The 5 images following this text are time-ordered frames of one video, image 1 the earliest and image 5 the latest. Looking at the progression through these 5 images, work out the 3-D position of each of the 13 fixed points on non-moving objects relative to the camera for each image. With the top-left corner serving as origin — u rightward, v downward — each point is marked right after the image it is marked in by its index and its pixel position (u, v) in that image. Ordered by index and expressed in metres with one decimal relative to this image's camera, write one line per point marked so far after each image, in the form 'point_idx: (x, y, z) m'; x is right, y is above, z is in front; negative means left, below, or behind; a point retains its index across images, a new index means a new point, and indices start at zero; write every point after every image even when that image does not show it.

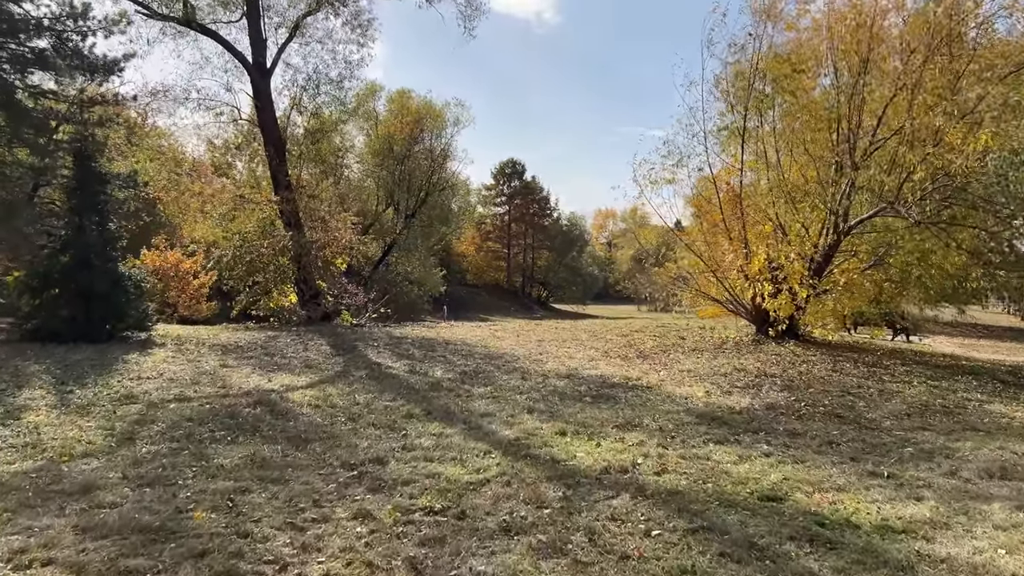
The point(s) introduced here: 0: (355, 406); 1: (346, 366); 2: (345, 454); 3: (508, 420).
0: (-1.1, -0.9, +5.6) m
1: (-1.6, -0.8, +7.5) m
2: (-0.9, -0.9, +4.2) m
3: (0.0, -0.9, +5.1) m
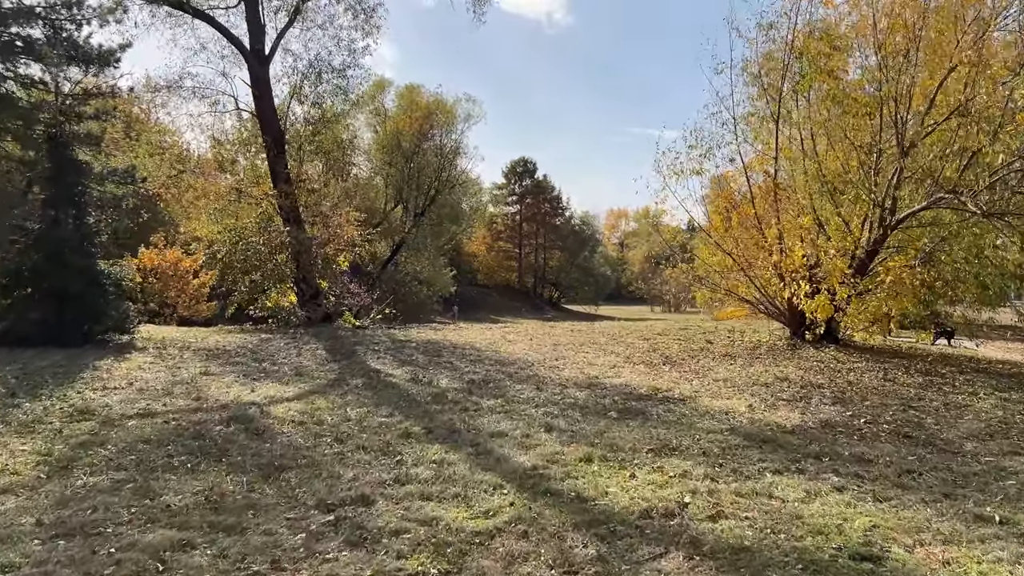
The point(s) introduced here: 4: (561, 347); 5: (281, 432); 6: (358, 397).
0: (-1.0, -0.9, +4.8) m
1: (-1.5, -0.8, +6.8) m
2: (-0.8, -0.9, +3.4) m
3: (+0.1, -0.9, +4.4) m
4: (+0.6, -0.7, +8.9) m
5: (-1.4, -0.9, +4.6) m
6: (-1.2, -0.8, +5.8) m
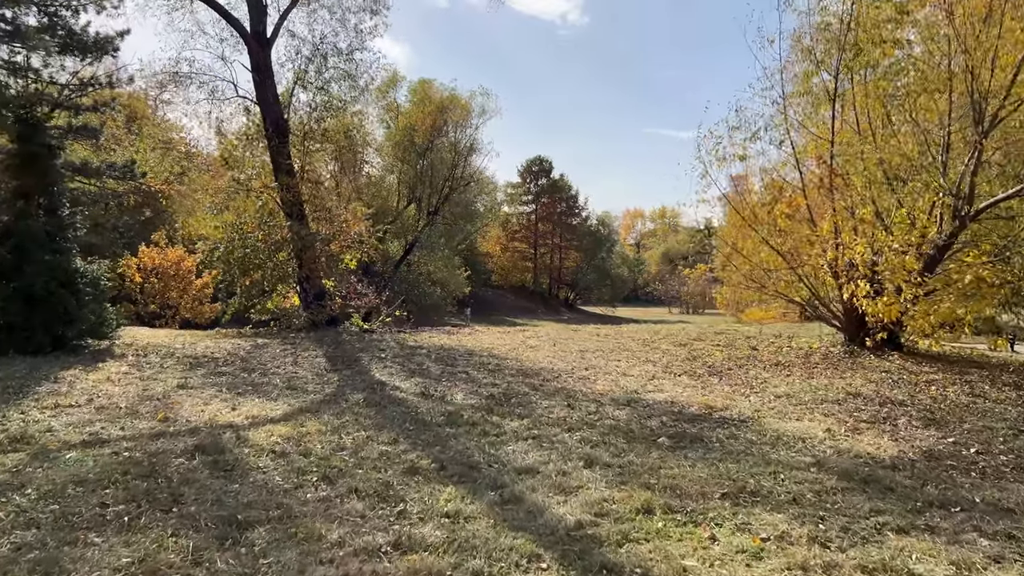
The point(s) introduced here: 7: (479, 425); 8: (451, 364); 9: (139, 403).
0: (-0.9, -0.8, +3.9) m
1: (-1.3, -0.8, +5.9) m
2: (-0.7, -0.9, +2.5) m
3: (+0.2, -0.9, +3.4) m
4: (+0.8, -0.7, +8.0) m
5: (-1.2, -0.9, +3.7) m
6: (-1.0, -0.8, +4.9) m
7: (-0.2, -0.8, +4.7) m
8: (-0.6, -0.7, +7.1) m
9: (-2.4, -0.7, +5.0) m
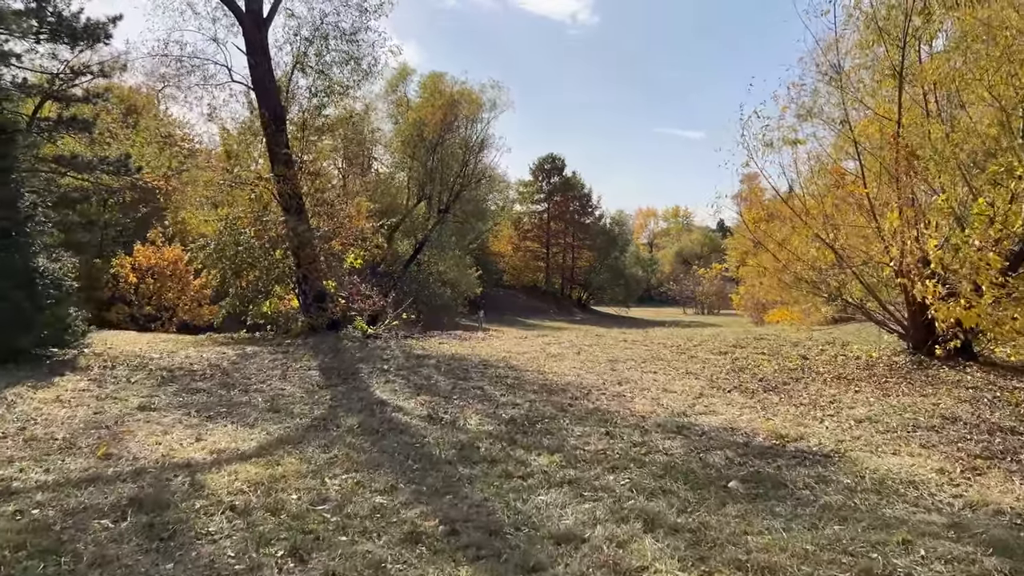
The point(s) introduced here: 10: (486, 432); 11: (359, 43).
0: (-0.8, -0.9, +3.0) m
1: (-1.2, -0.8, +4.9) m
2: (-0.6, -0.9, +1.5) m
3: (+0.3, -0.9, +2.5) m
4: (+1.0, -0.7, +7.0) m
5: (-1.1, -0.9, +2.7) m
6: (-0.8, -0.8, +3.9) m
7: (-0.1, -0.9, +3.8) m
8: (-0.4, -0.7, +6.1) m
9: (-2.3, -0.8, +4.1) m
10: (-0.2, -0.8, +4.4) m
11: (-2.2, +3.5, +11.1) m
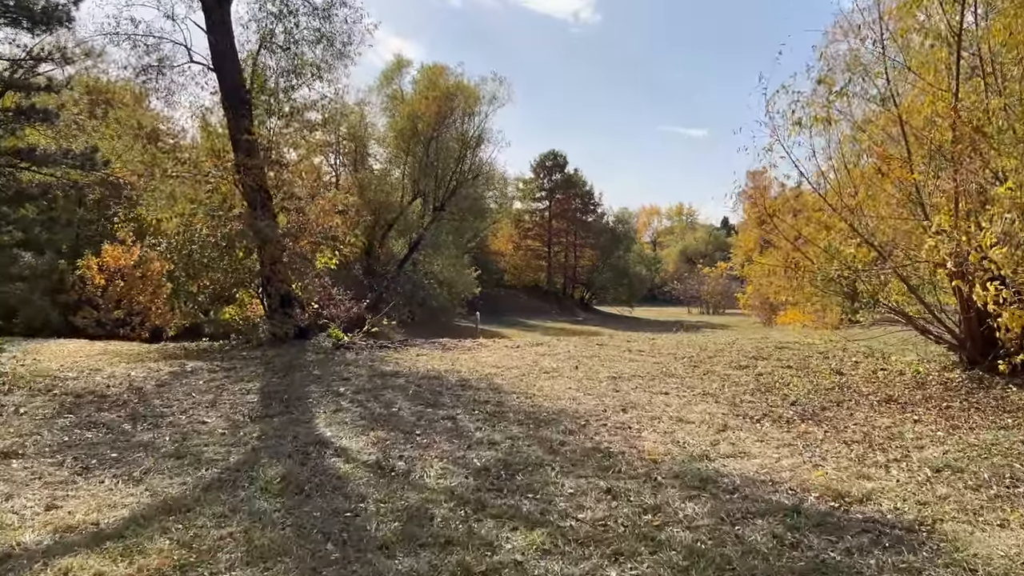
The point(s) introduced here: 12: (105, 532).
0: (-0.9, -0.9, +1.9) m
1: (-1.3, -0.8, +3.8) m
2: (-0.7, -0.9, +0.4) m
3: (+0.2, -0.9, +1.4) m
4: (+0.9, -0.7, +5.9) m
5: (-1.2, -0.9, +1.6) m
6: (-1.0, -0.9, +2.8) m
7: (-0.2, -0.9, +2.7) m
8: (-0.5, -0.8, +5.0) m
9: (-2.4, -0.8, +3.0) m
10: (-0.3, -0.9, +3.3) m
11: (-2.3, +3.5, +10.0) m
12: (-1.5, -0.9, +2.7) m
